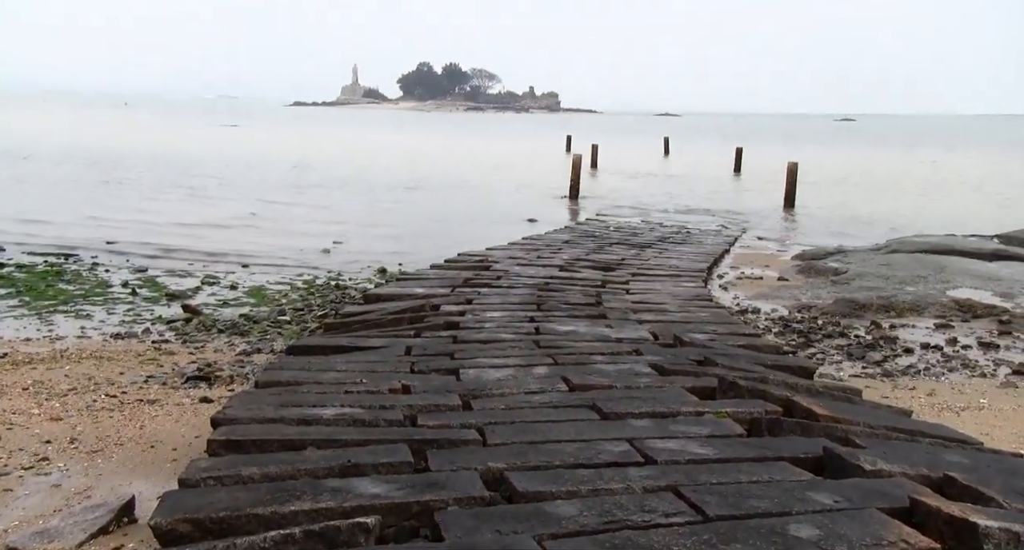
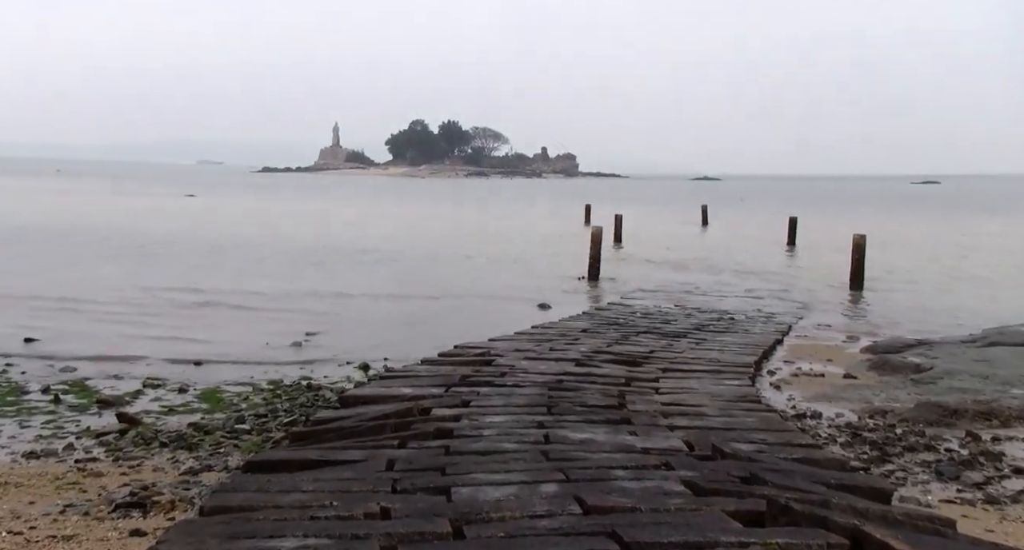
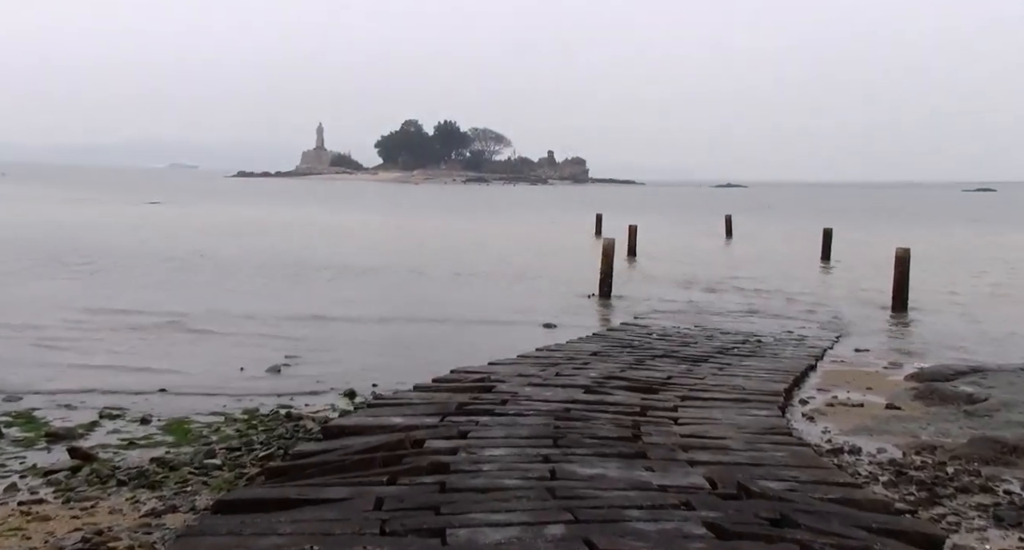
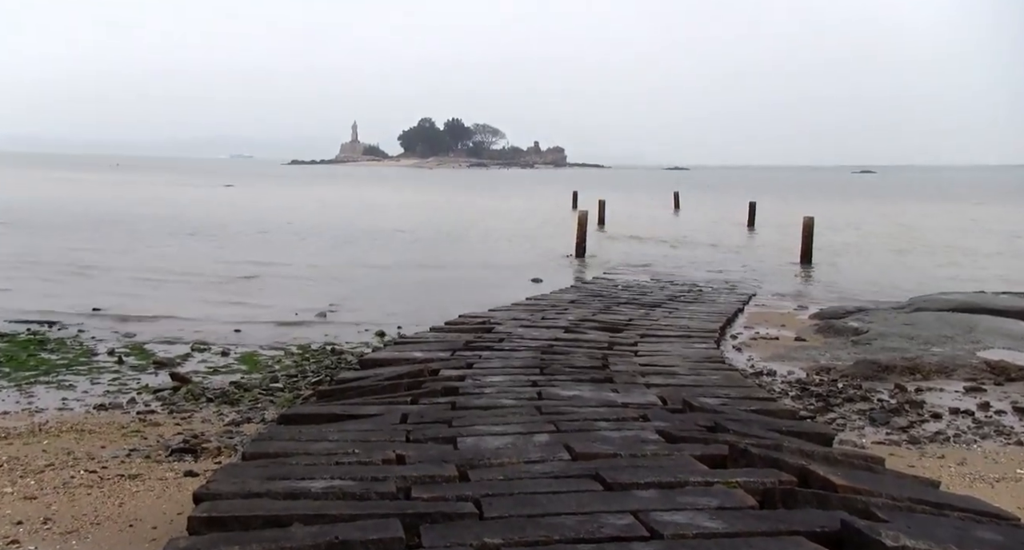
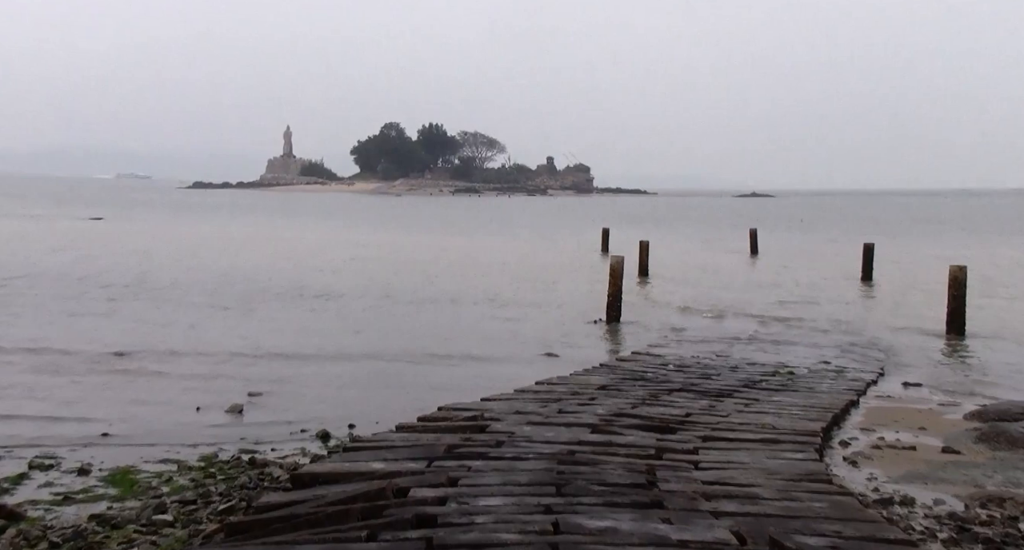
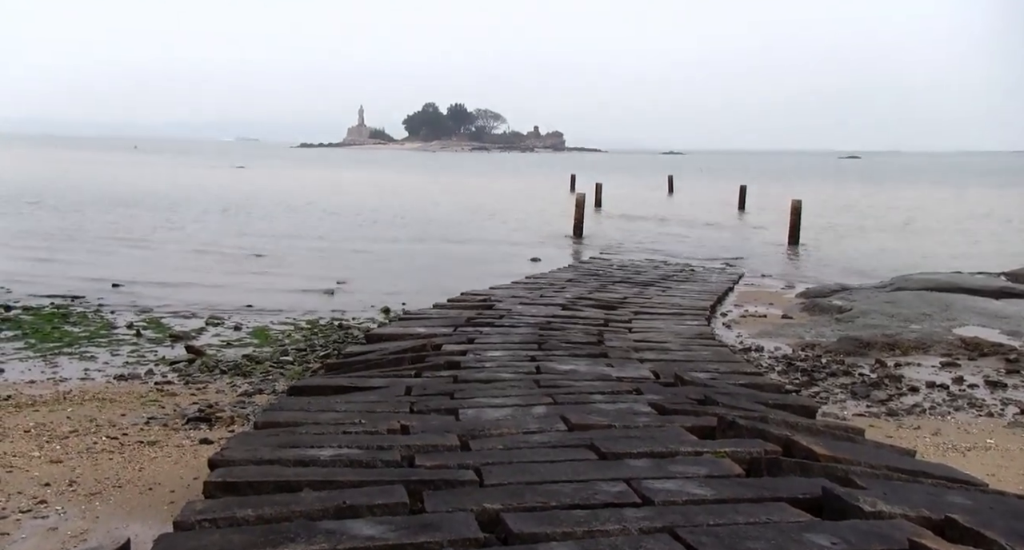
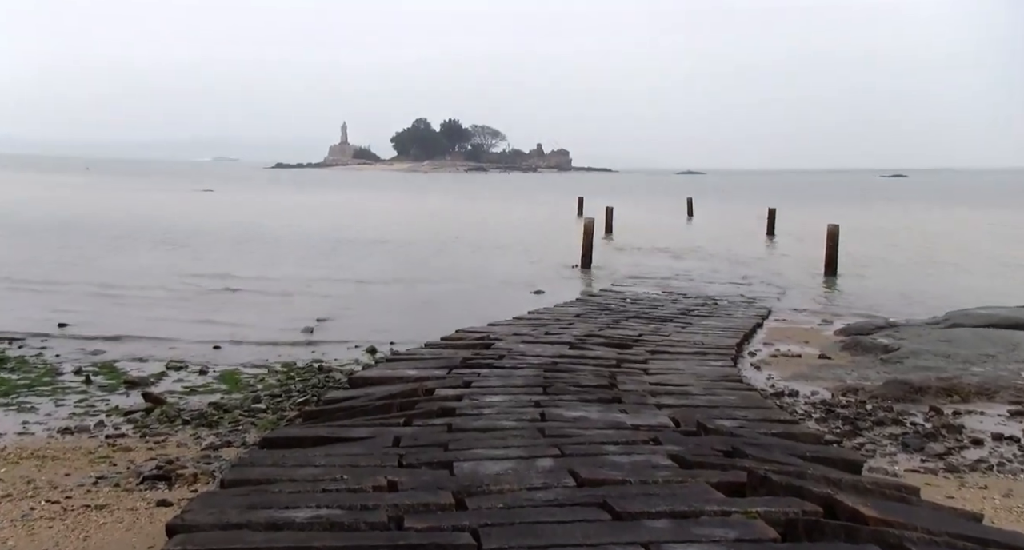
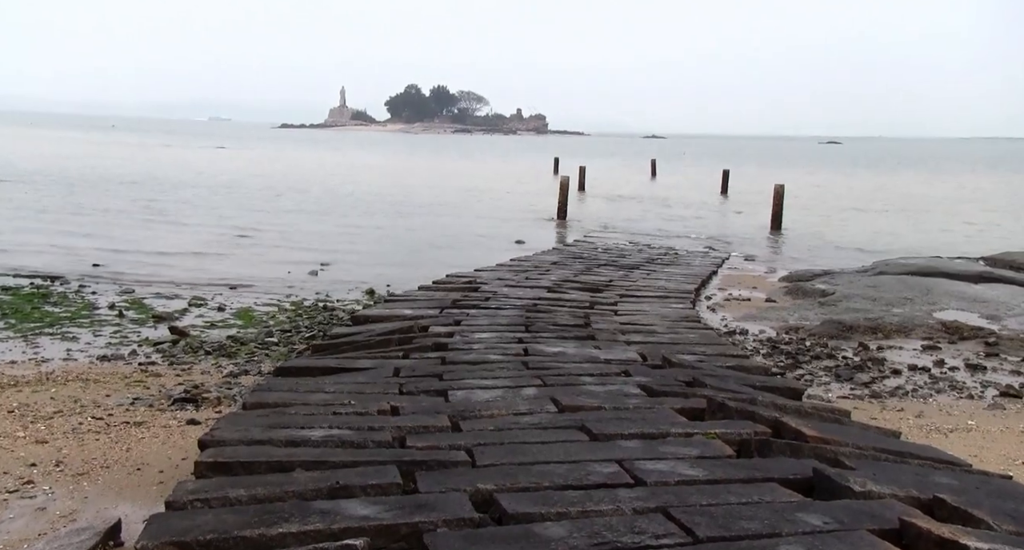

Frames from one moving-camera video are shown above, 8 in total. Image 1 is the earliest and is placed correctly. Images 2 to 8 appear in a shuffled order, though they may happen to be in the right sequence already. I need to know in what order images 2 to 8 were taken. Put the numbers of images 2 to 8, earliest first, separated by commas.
8, 6, 4, 7, 2, 3, 5
